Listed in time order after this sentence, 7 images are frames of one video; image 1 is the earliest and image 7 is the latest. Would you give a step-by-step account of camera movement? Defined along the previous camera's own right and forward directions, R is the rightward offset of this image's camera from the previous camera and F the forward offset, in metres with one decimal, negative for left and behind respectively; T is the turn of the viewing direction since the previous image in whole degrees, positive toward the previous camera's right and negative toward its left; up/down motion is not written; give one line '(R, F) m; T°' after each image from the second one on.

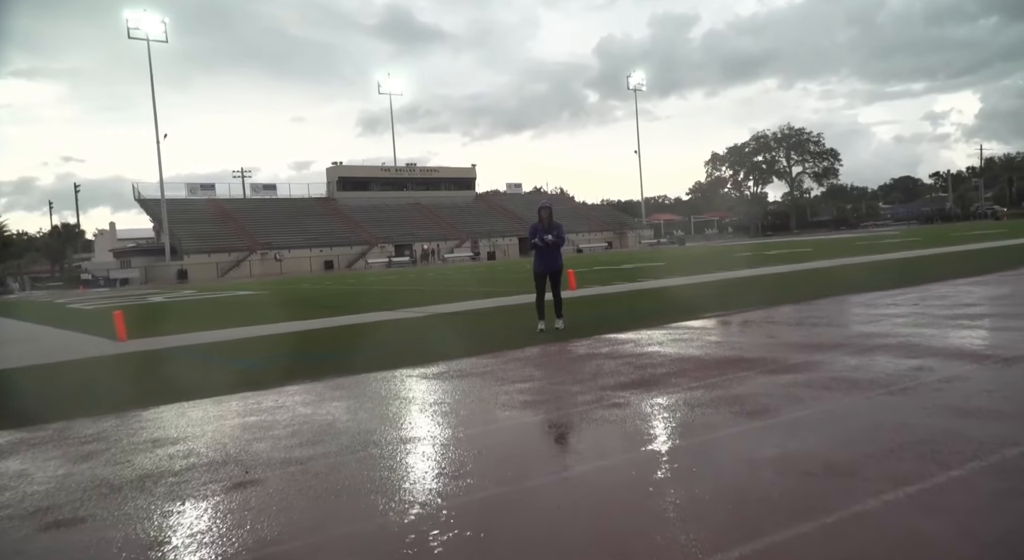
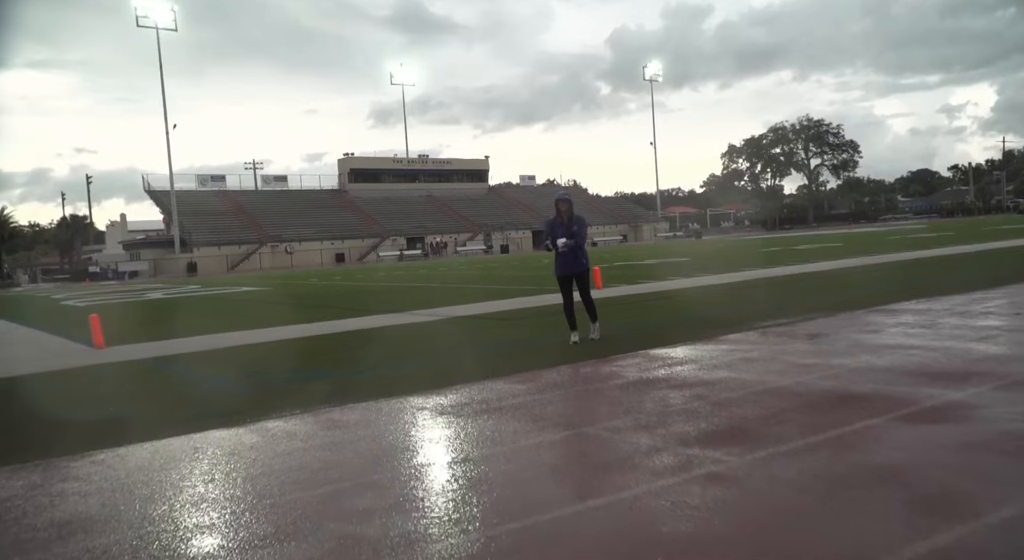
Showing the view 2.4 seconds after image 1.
(-0.2, +1.4) m; -1°
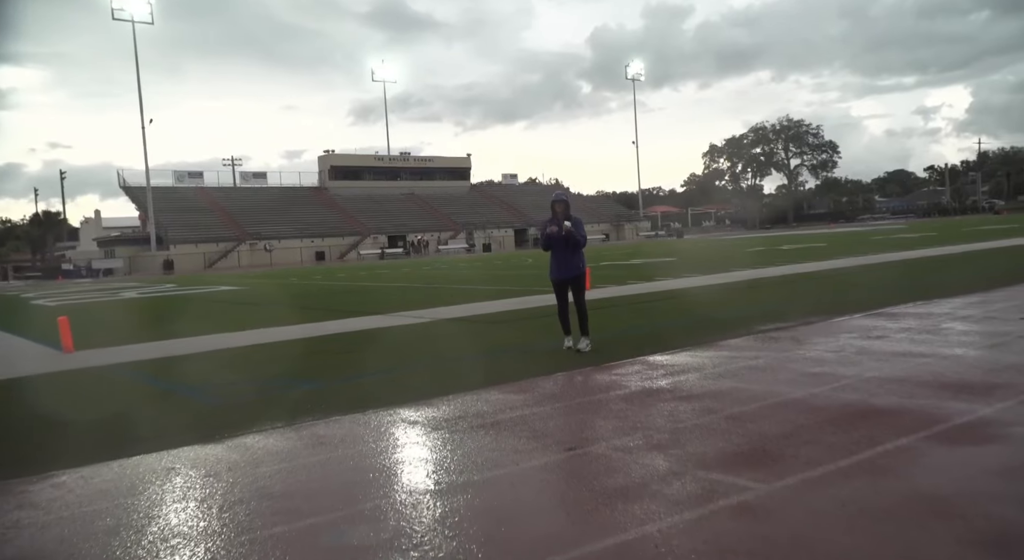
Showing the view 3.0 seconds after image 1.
(-0.1, +0.4) m; +1°
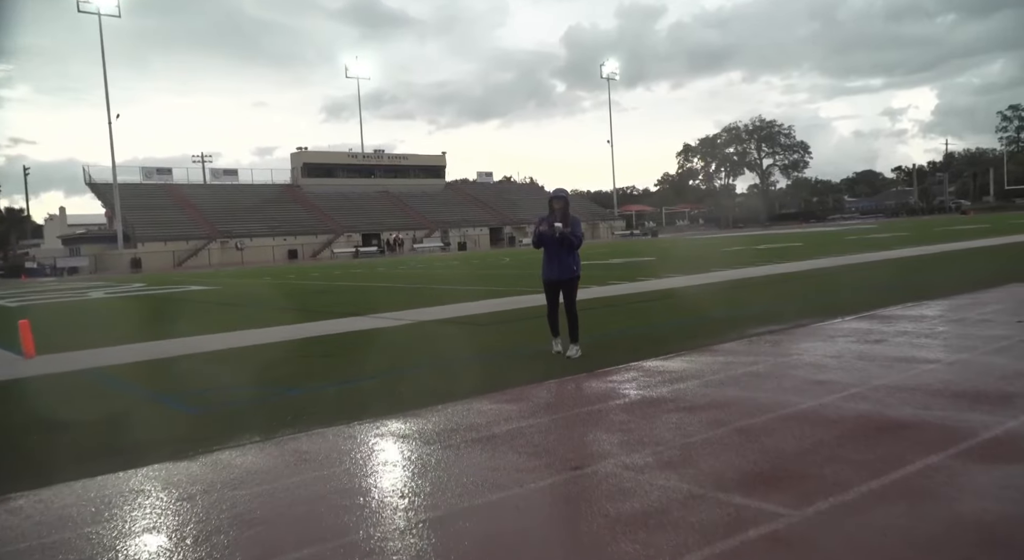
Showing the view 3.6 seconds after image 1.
(-0.1, +0.3) m; +2°
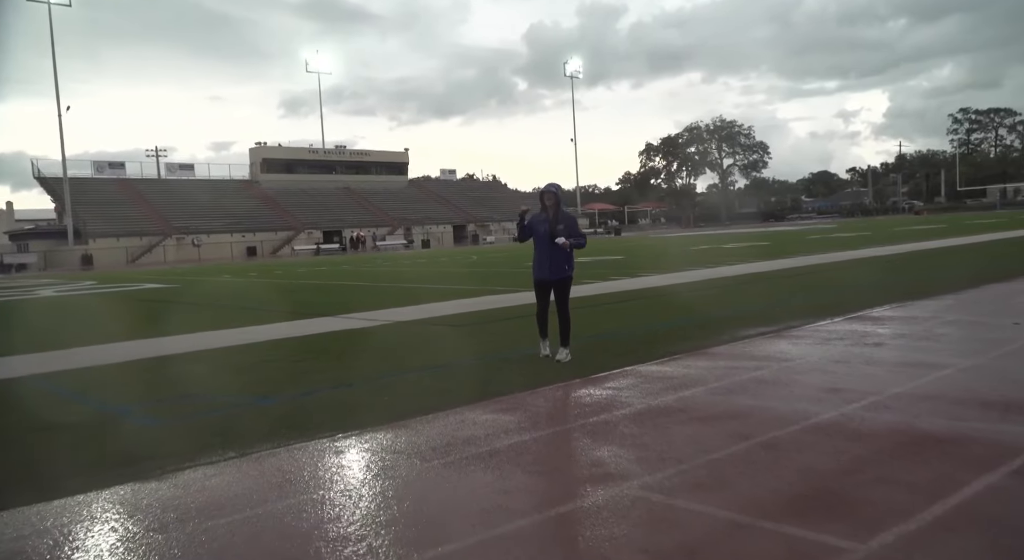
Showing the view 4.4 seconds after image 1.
(-0.3, +0.4) m; +3°
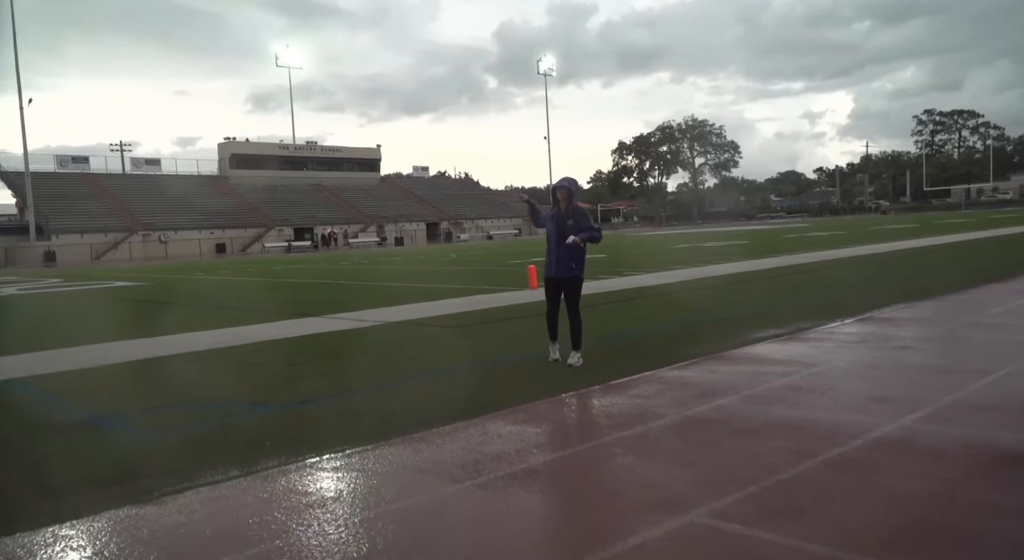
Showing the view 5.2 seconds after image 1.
(-0.4, +0.4) m; +2°
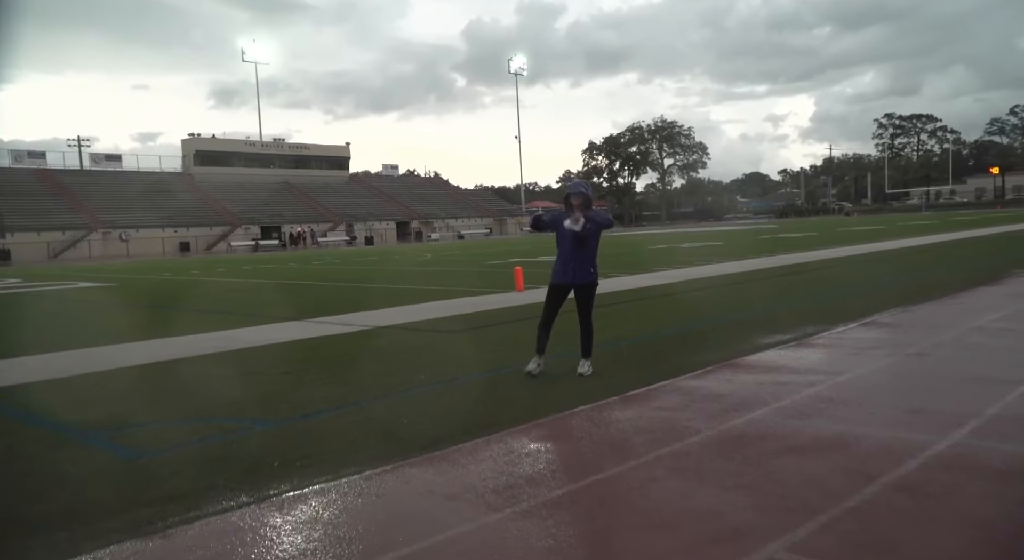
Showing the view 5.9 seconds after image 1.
(-0.4, +0.3) m; +3°
